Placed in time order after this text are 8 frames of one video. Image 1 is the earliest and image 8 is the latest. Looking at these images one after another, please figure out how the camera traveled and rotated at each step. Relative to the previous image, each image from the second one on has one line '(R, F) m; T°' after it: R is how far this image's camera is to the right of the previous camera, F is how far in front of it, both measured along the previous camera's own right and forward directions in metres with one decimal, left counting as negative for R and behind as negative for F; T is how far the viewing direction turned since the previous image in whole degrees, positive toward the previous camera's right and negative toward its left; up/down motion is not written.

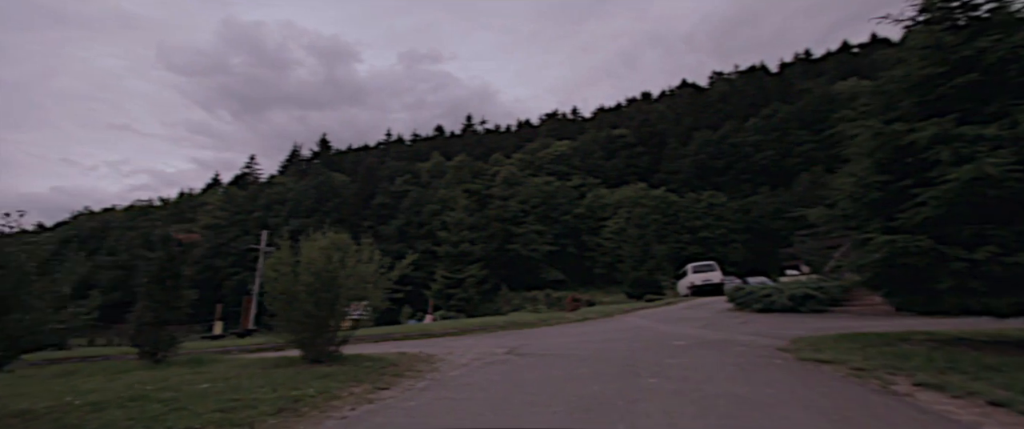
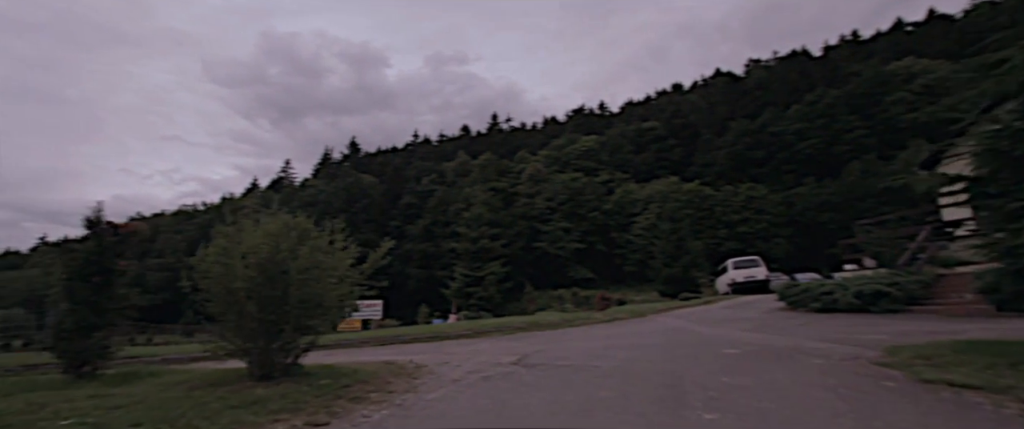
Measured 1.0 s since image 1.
(+0.3, +1.4) m; -4°
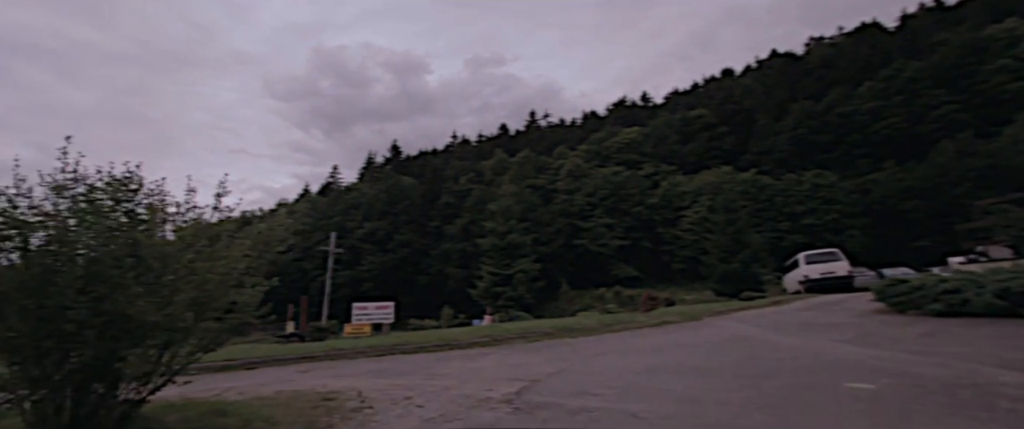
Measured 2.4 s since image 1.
(+0.5, +2.2) m; -5°
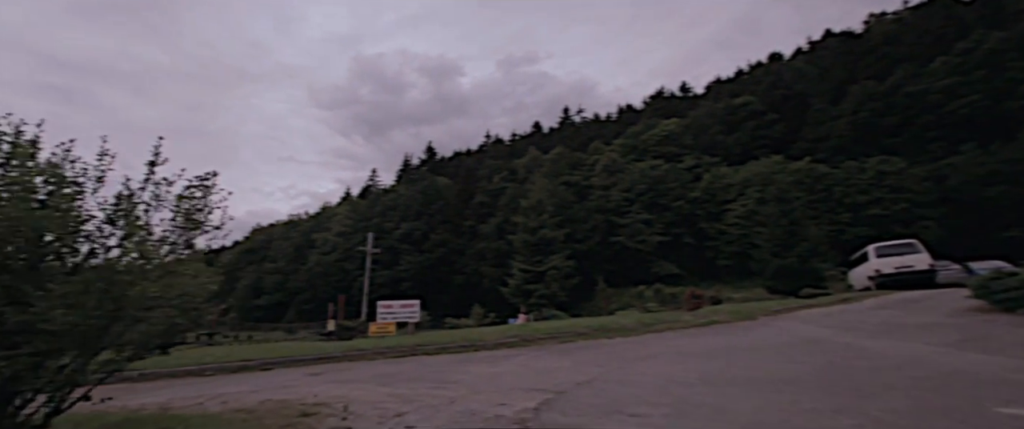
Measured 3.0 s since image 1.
(+0.2, +1.0) m; -5°
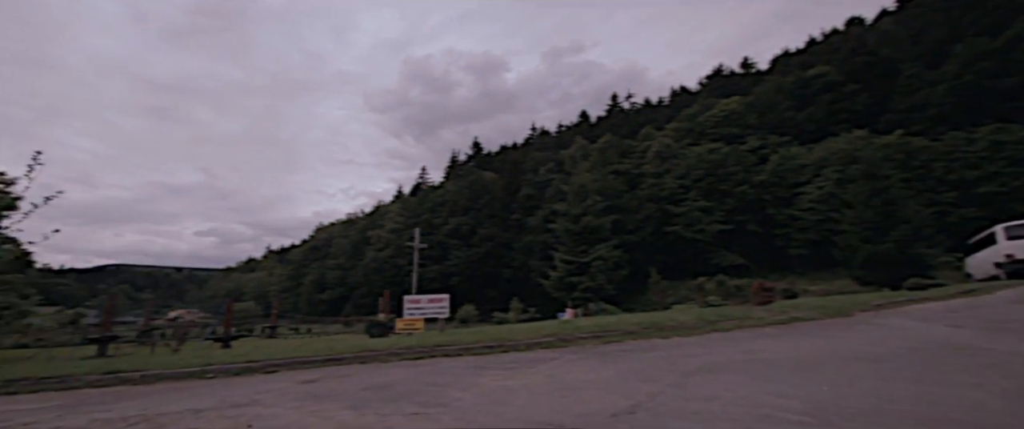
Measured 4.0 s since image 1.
(+0.4, +1.6) m; -6°
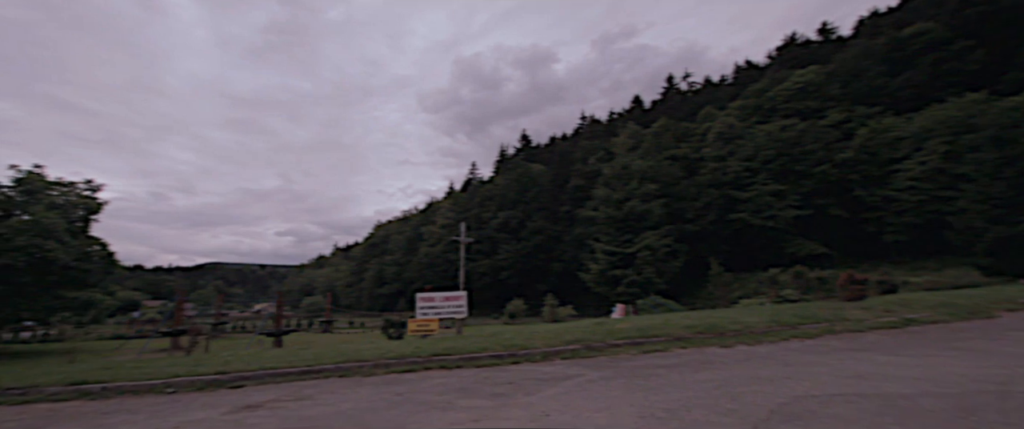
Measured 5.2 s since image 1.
(+0.7, +1.9) m; -7°
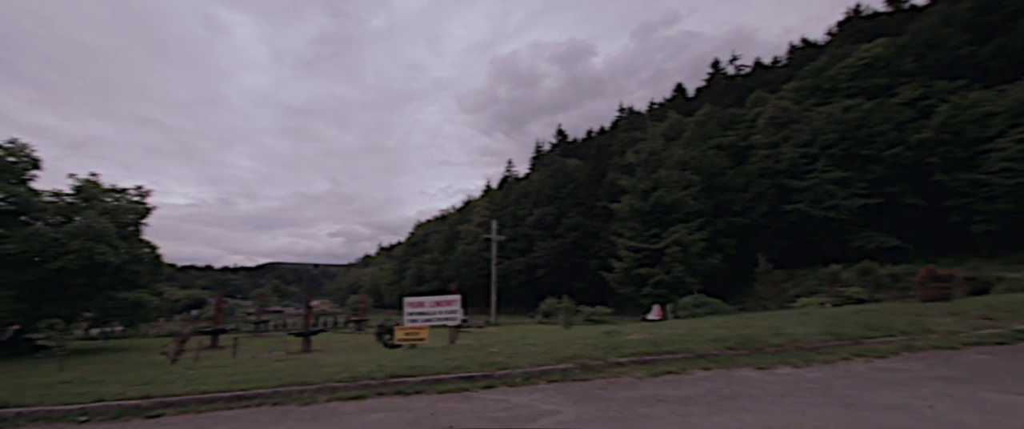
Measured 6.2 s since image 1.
(+0.9, +1.5) m; -5°
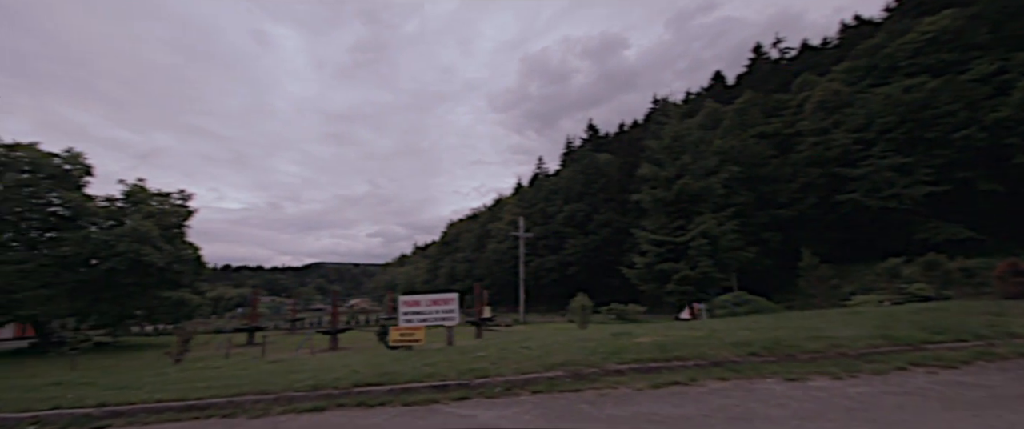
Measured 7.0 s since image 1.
(+0.7, +0.9) m; -4°
